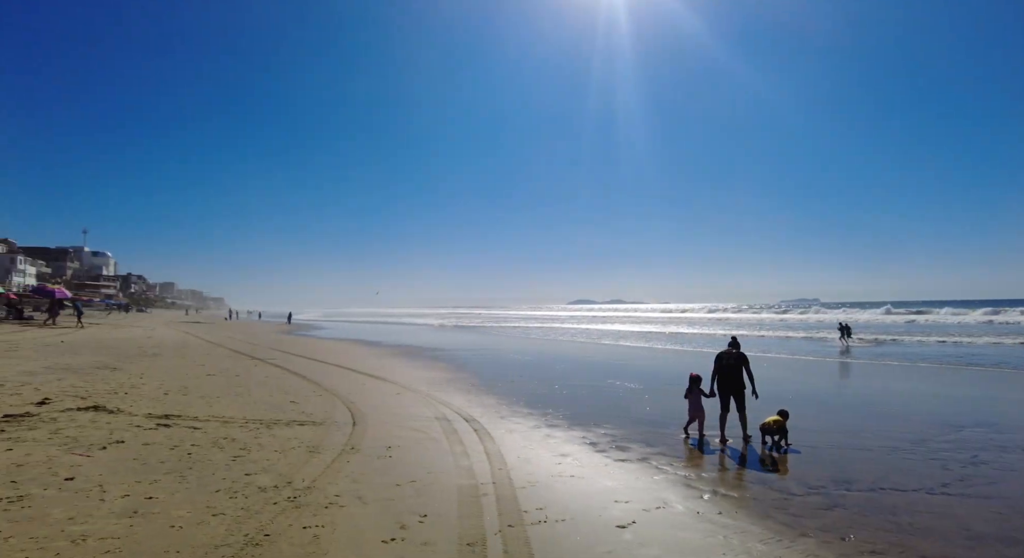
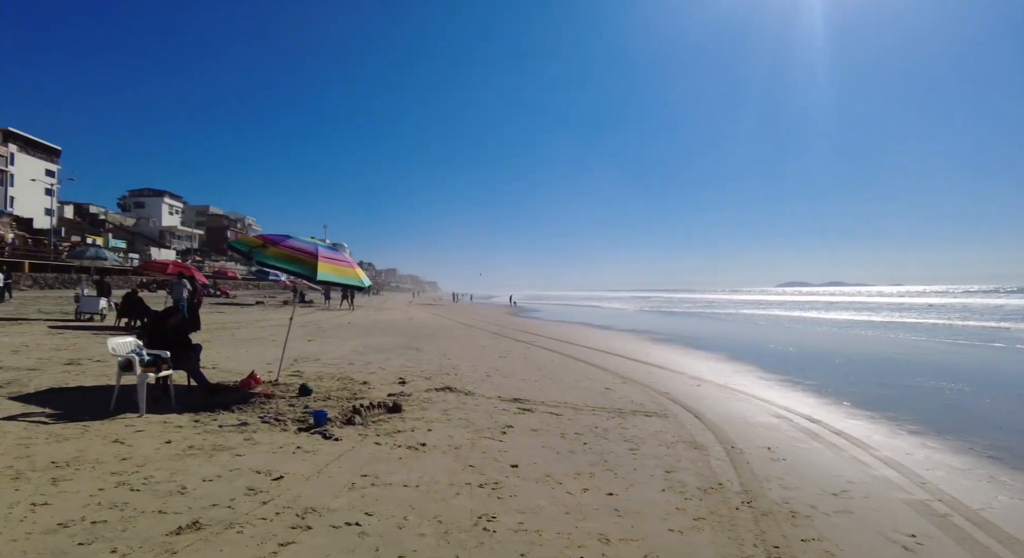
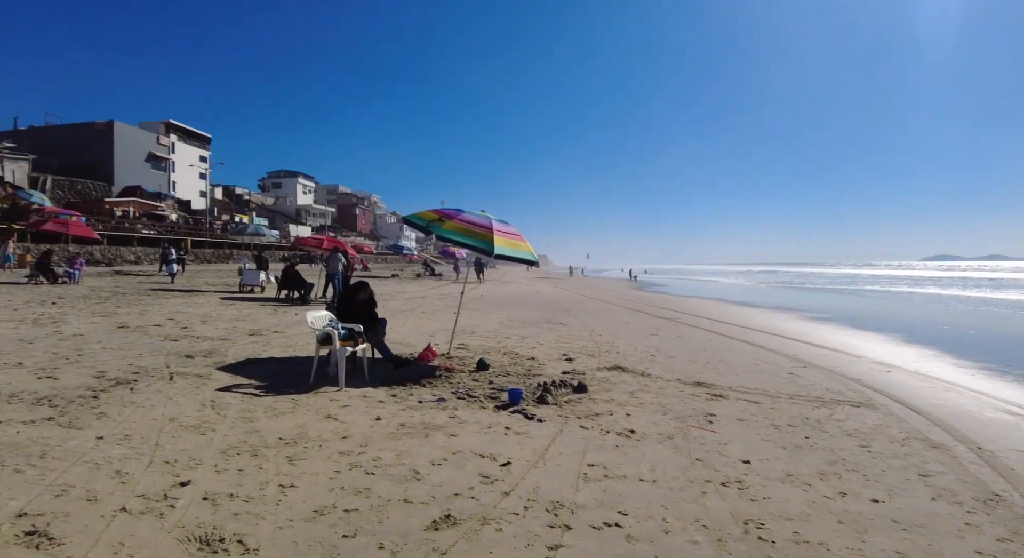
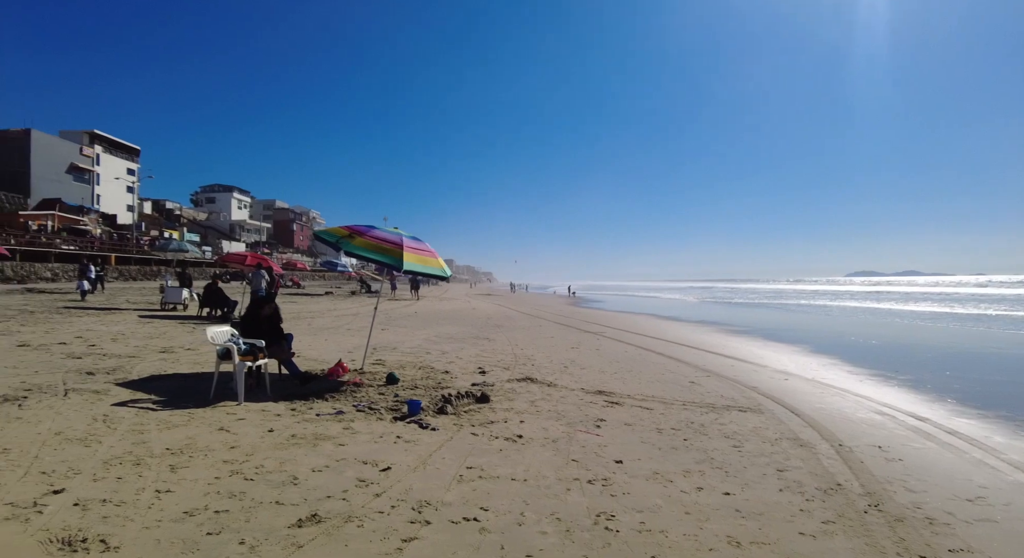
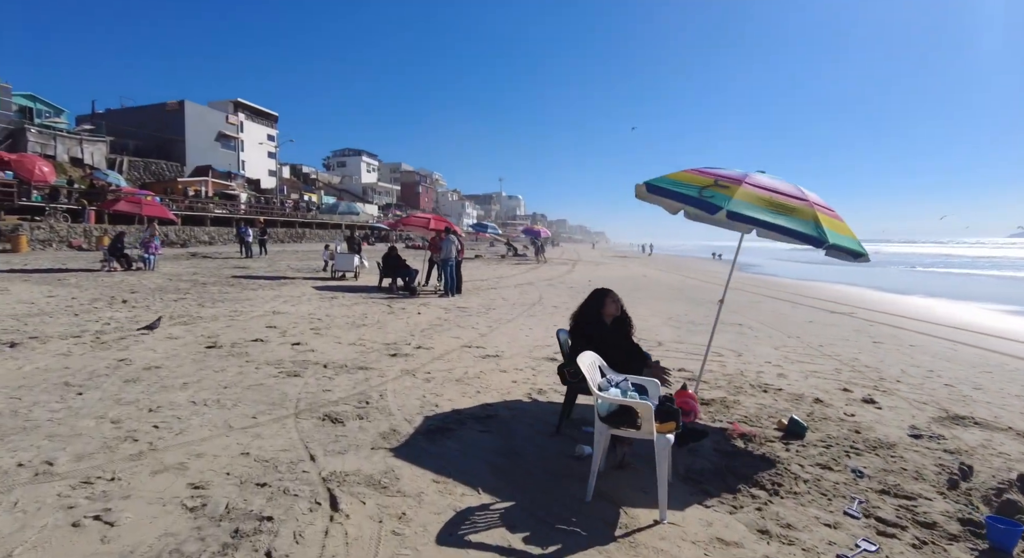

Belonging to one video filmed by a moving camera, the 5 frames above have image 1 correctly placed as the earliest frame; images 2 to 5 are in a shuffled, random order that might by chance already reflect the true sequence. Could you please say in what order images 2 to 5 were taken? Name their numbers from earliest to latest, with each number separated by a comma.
2, 4, 3, 5
